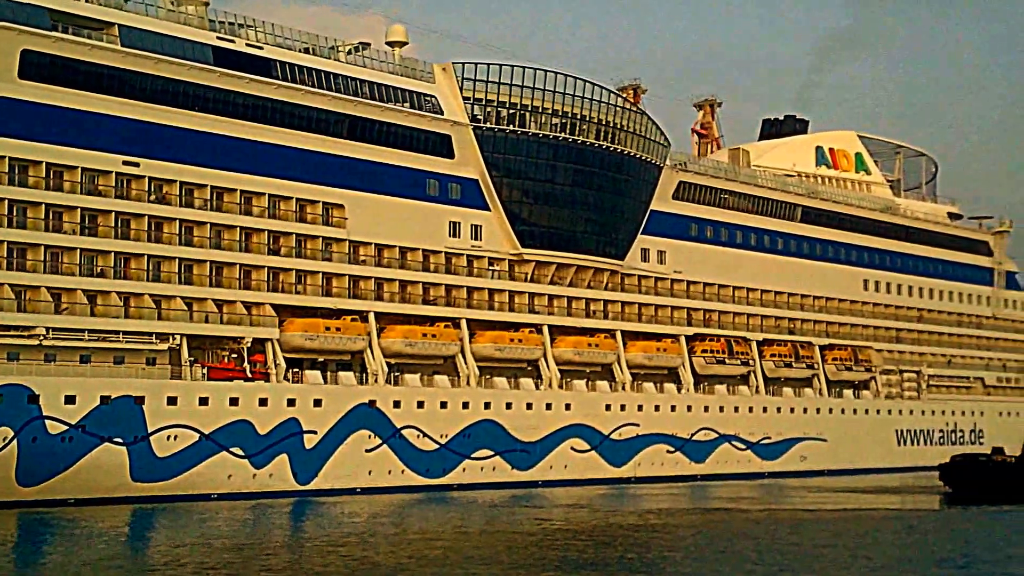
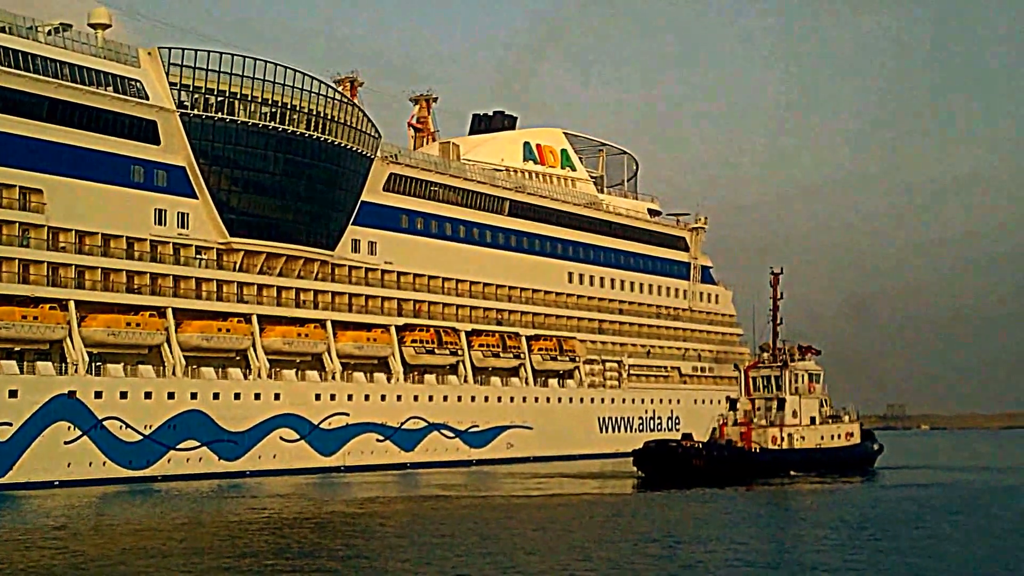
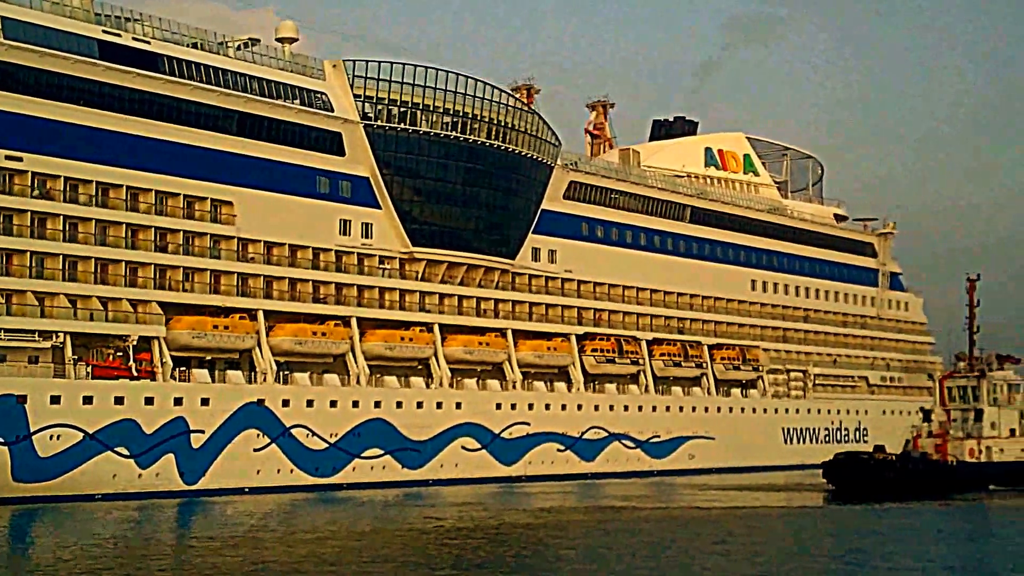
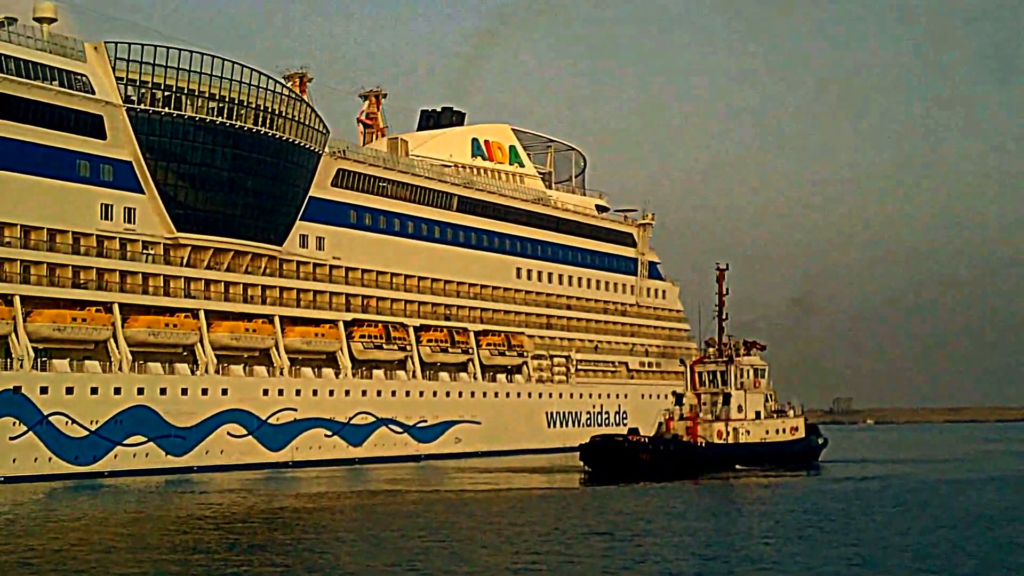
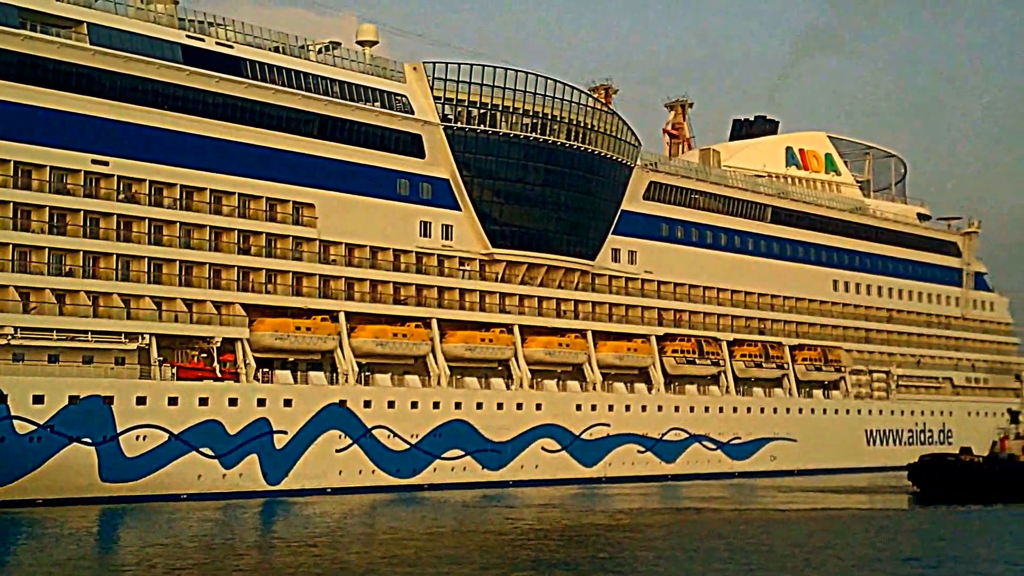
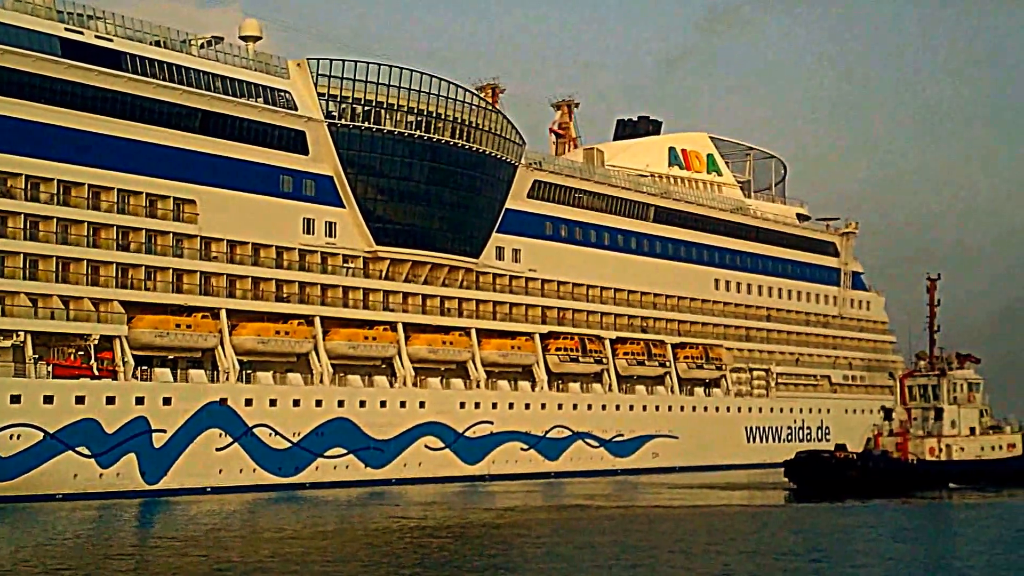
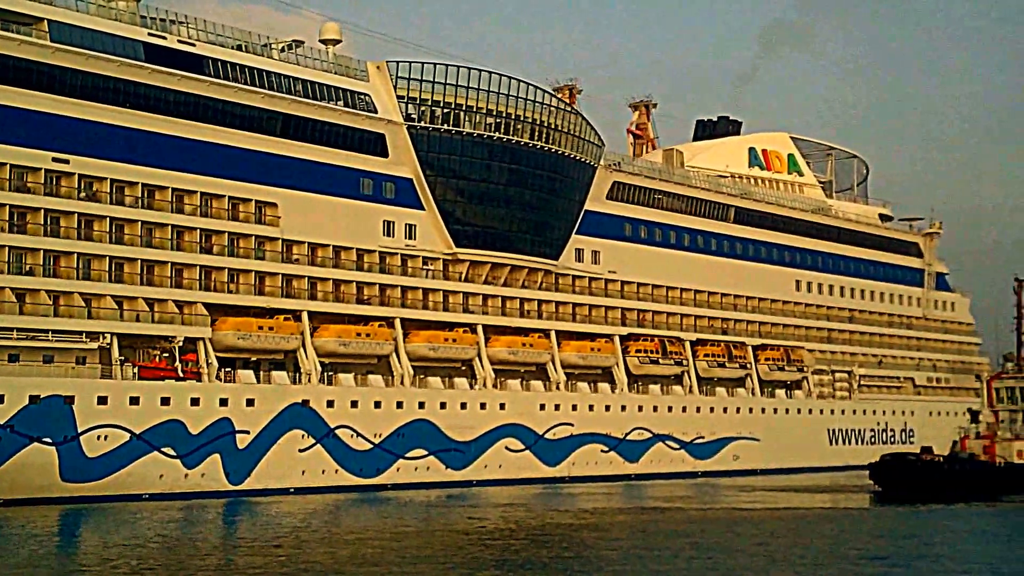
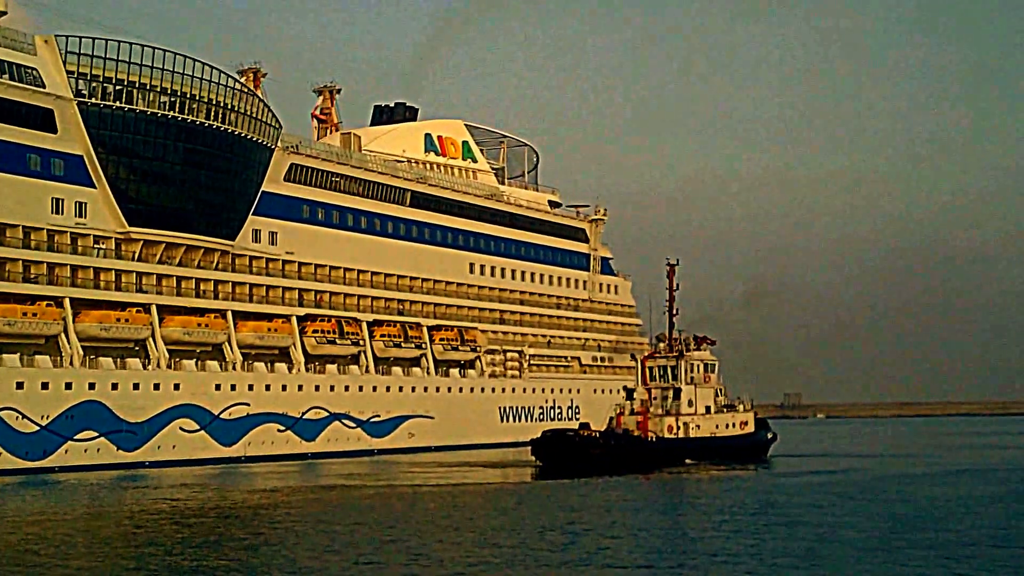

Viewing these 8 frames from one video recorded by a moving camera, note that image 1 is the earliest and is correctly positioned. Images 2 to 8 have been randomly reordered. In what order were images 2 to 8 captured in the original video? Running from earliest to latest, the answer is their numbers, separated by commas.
5, 7, 3, 6, 2, 4, 8
